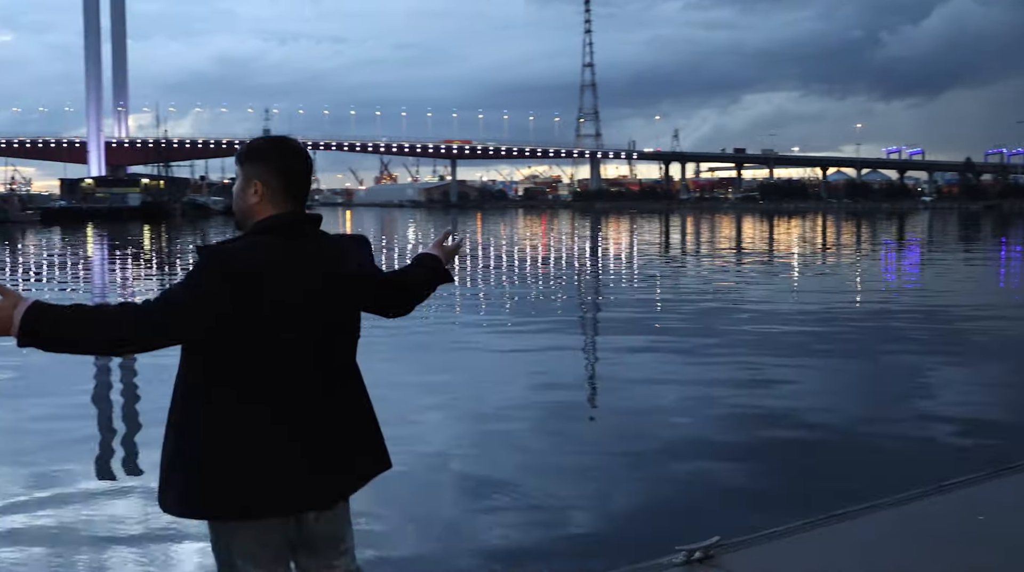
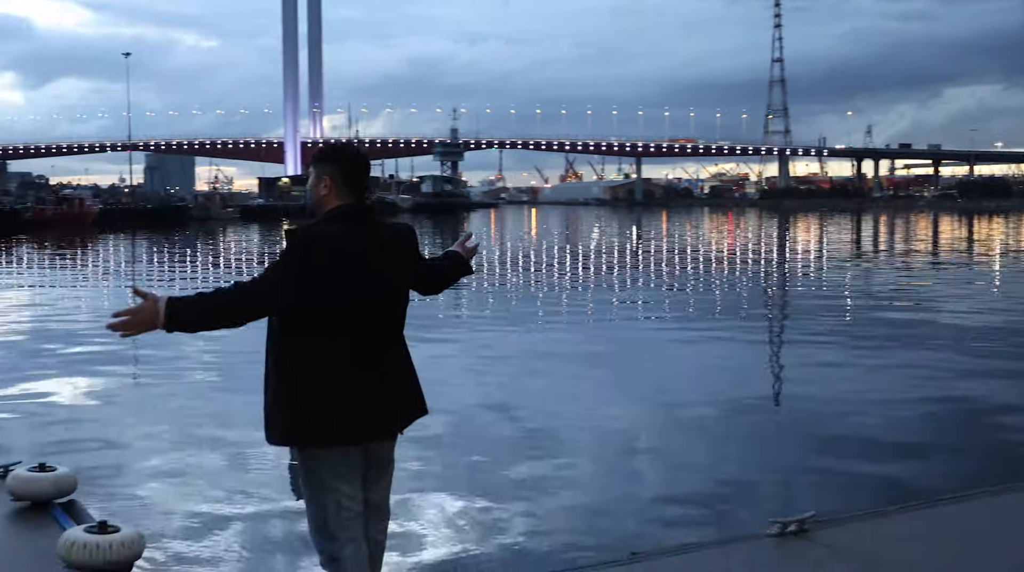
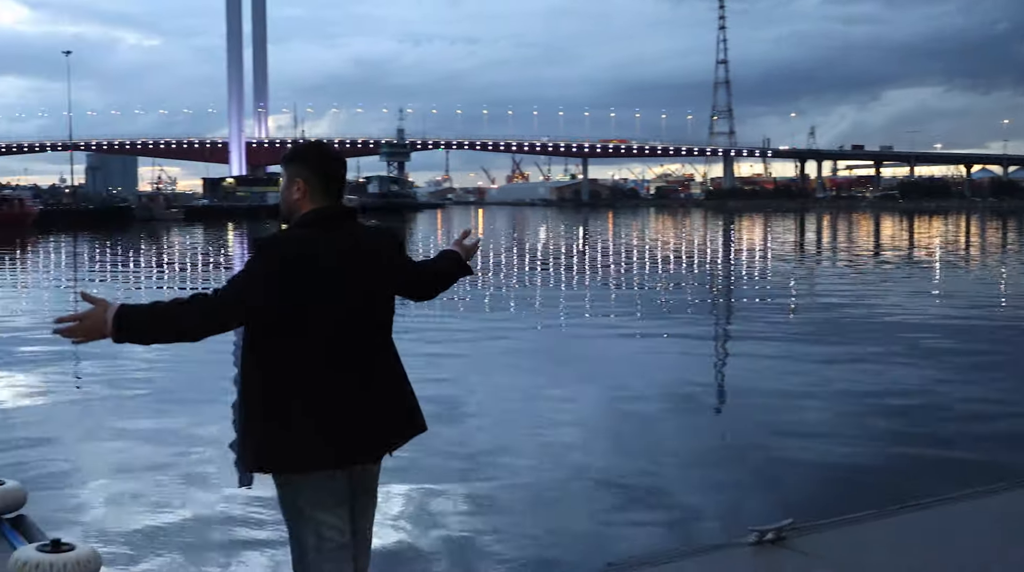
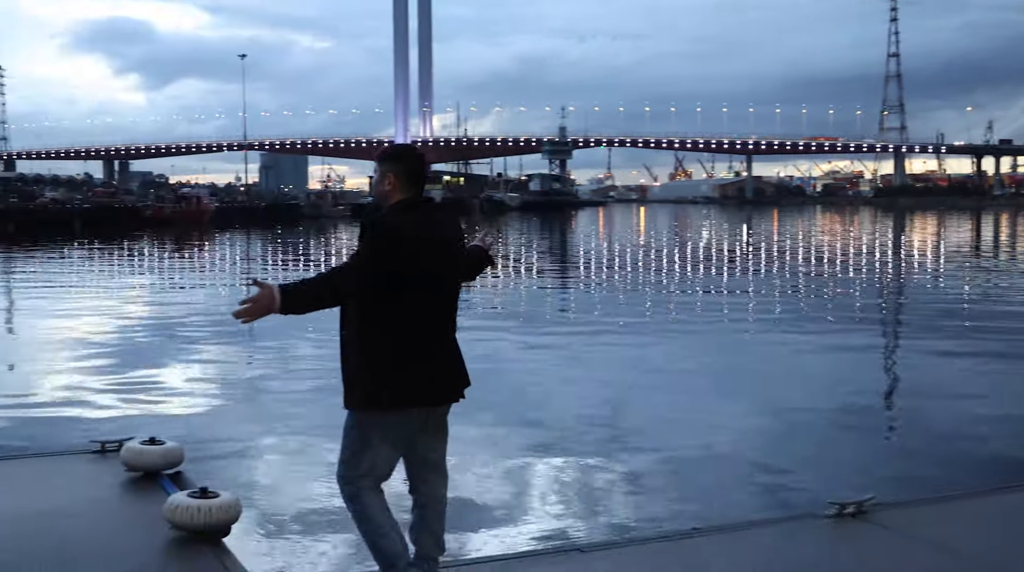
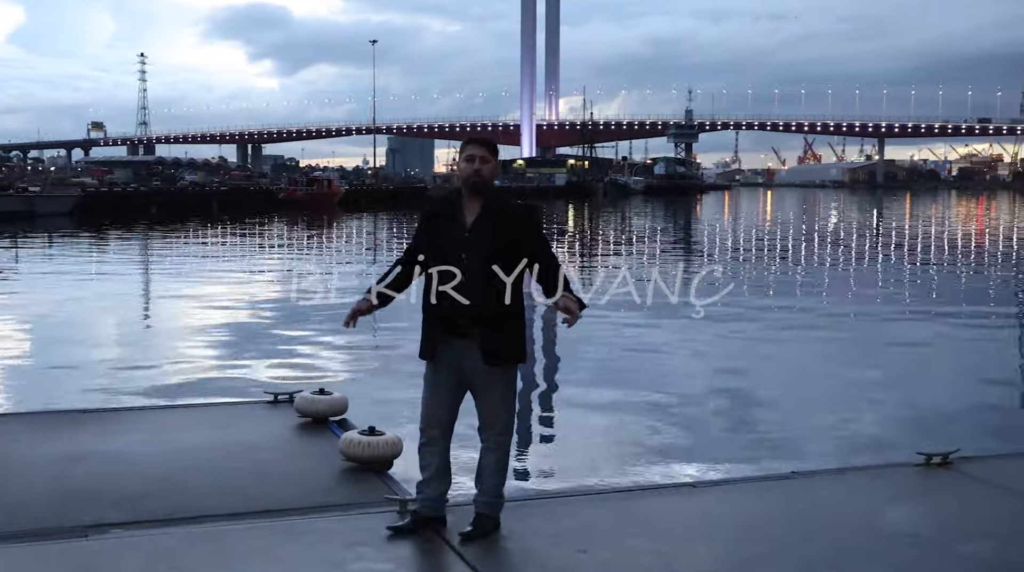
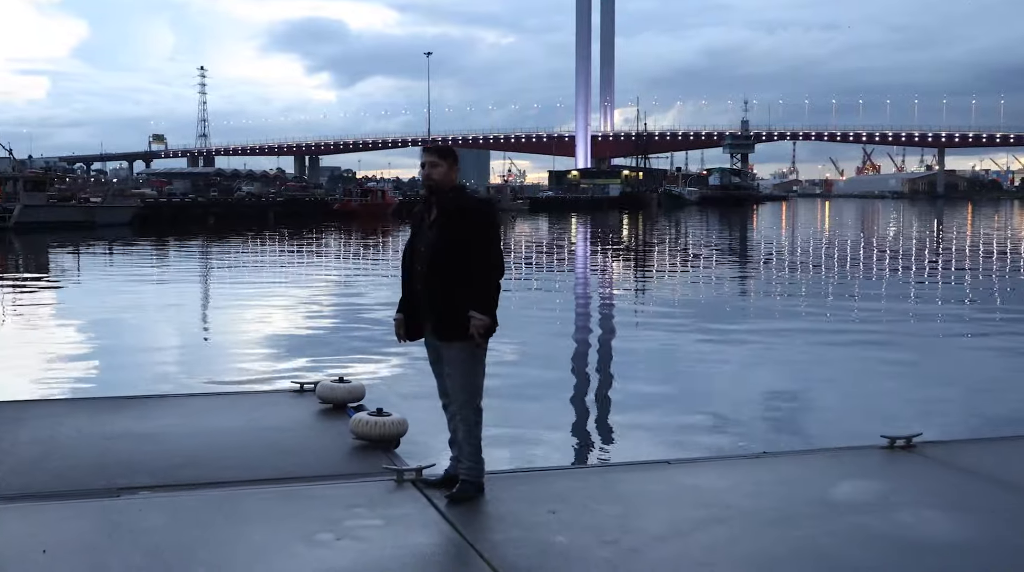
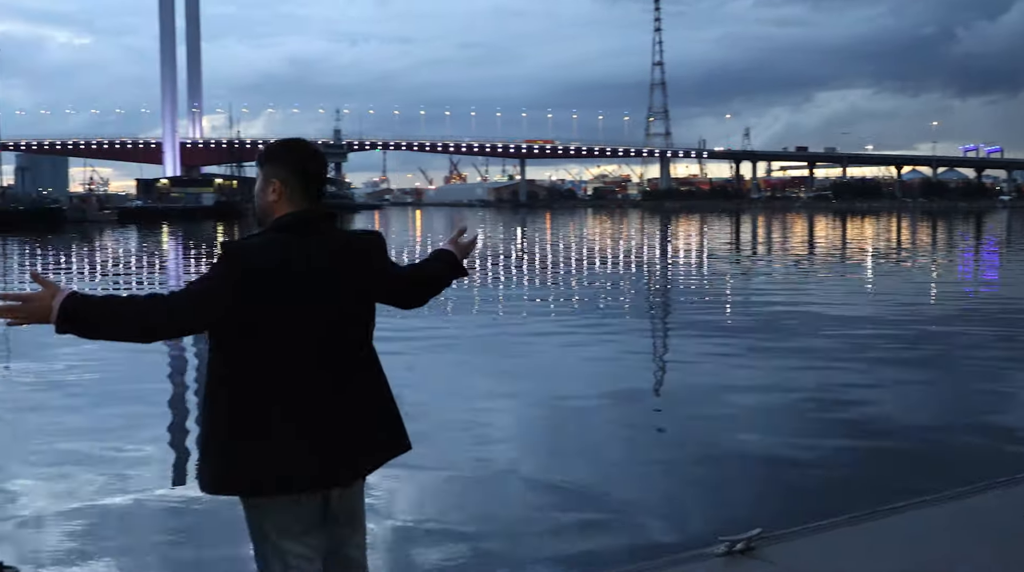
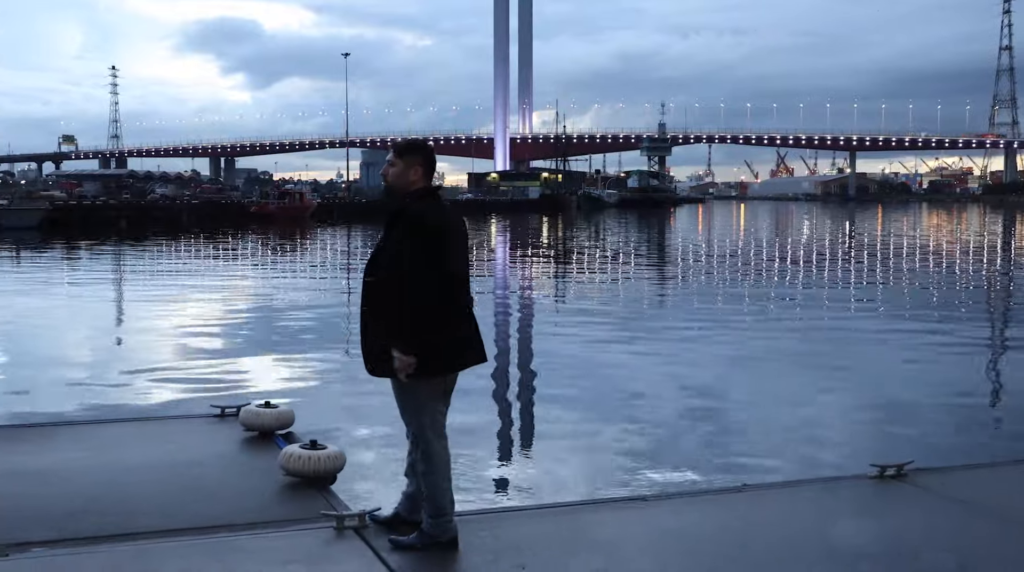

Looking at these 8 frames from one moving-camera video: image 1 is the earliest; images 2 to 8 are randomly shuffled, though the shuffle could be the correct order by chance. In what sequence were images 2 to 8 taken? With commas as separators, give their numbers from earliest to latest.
7, 3, 2, 4, 8, 6, 5
